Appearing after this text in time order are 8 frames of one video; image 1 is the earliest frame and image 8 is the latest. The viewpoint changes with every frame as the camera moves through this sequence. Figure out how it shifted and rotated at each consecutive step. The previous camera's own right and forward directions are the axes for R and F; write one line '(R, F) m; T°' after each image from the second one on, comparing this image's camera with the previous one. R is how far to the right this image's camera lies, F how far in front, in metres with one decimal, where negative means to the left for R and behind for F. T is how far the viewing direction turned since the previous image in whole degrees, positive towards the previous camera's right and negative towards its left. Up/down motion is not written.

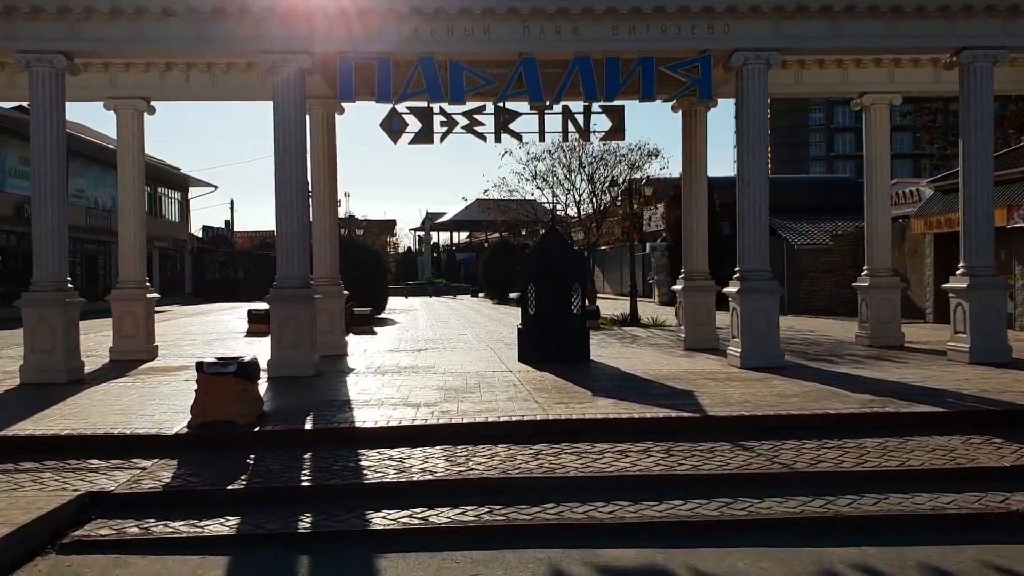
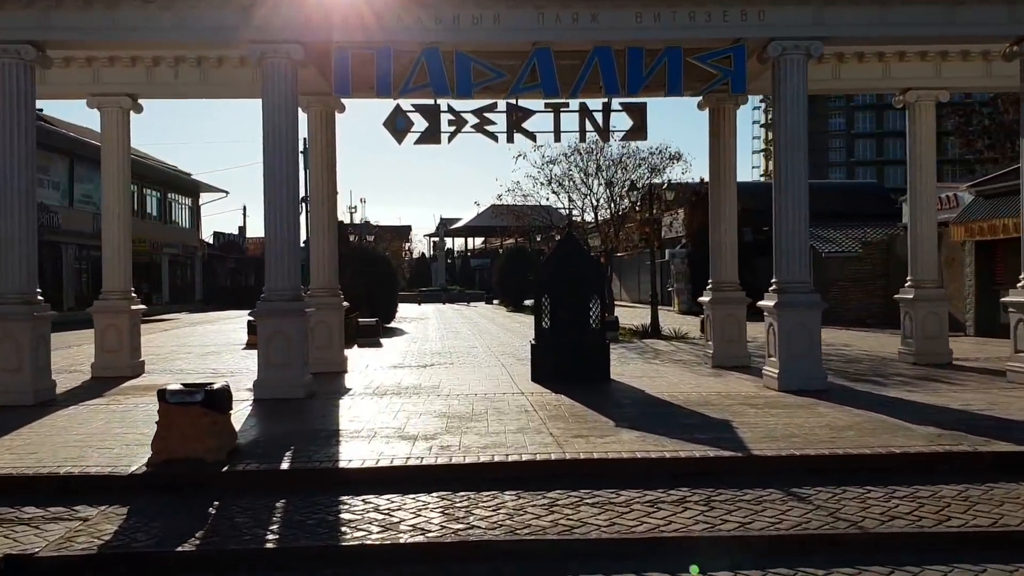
(+0.1, +1.5) m; -1°
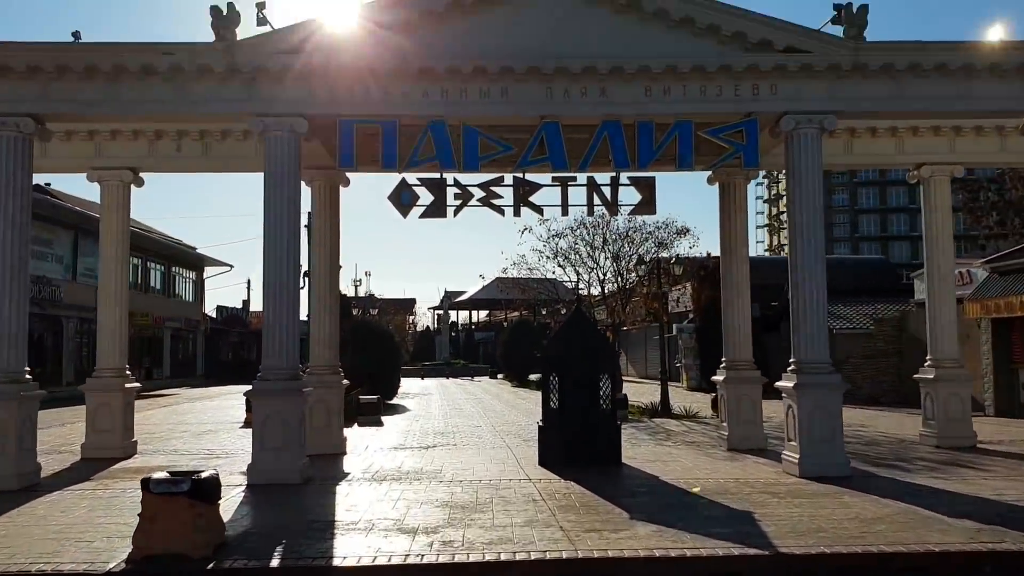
(0.0, +0.5) m; 0°
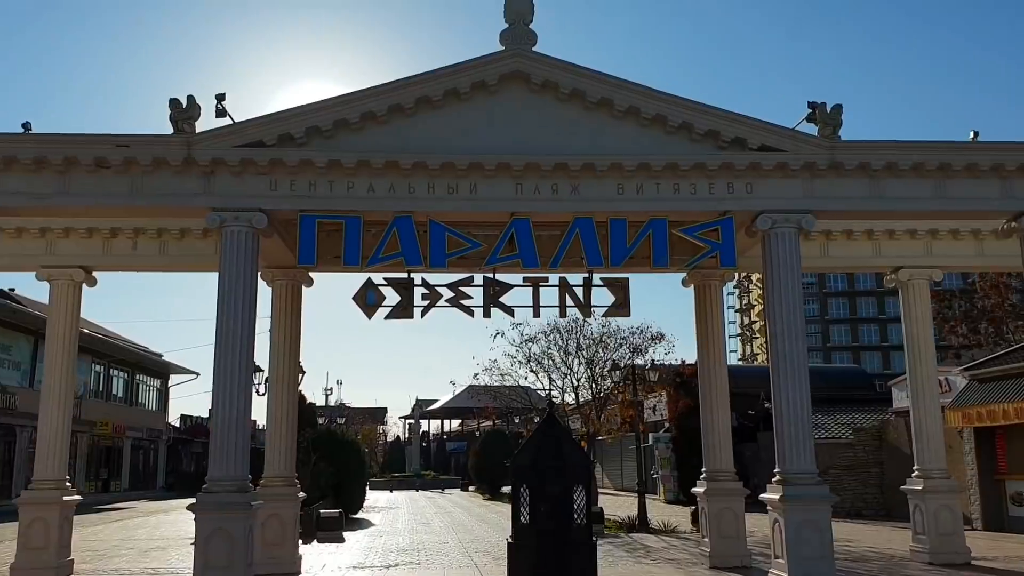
(+0.1, +0.7) m; +2°
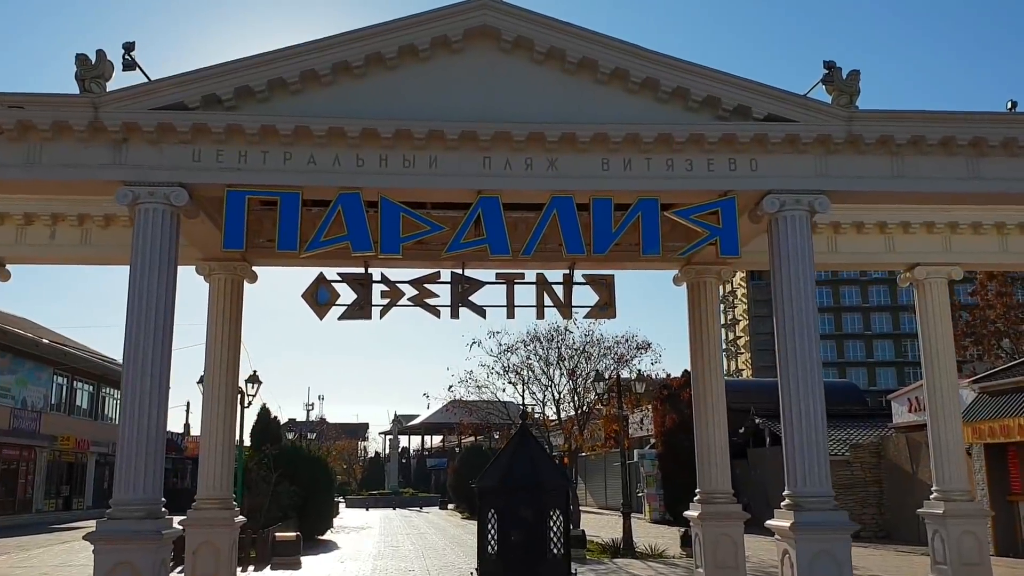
(+0.2, +2.0) m; +1°
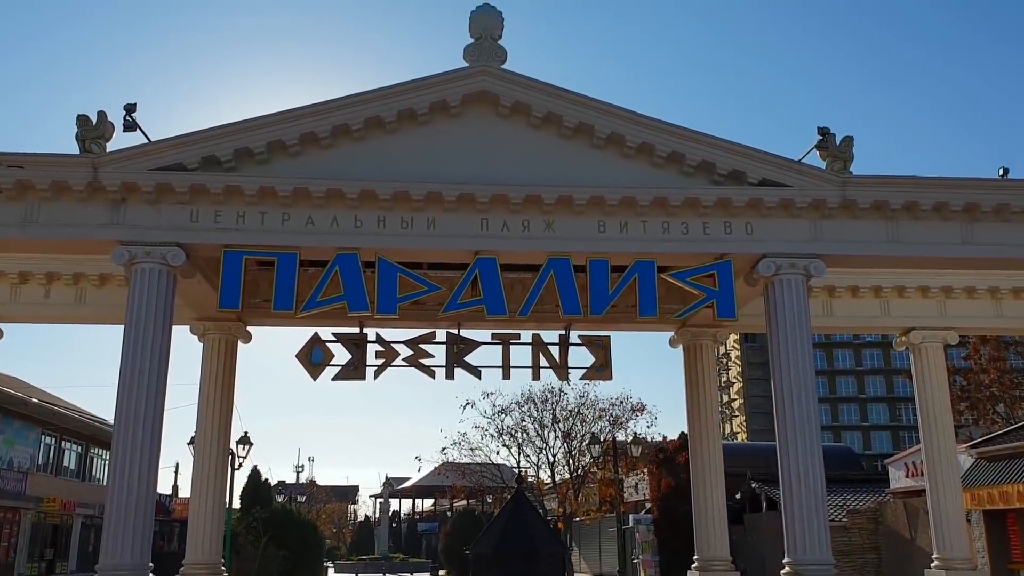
(0.0, 0.0) m; 0°
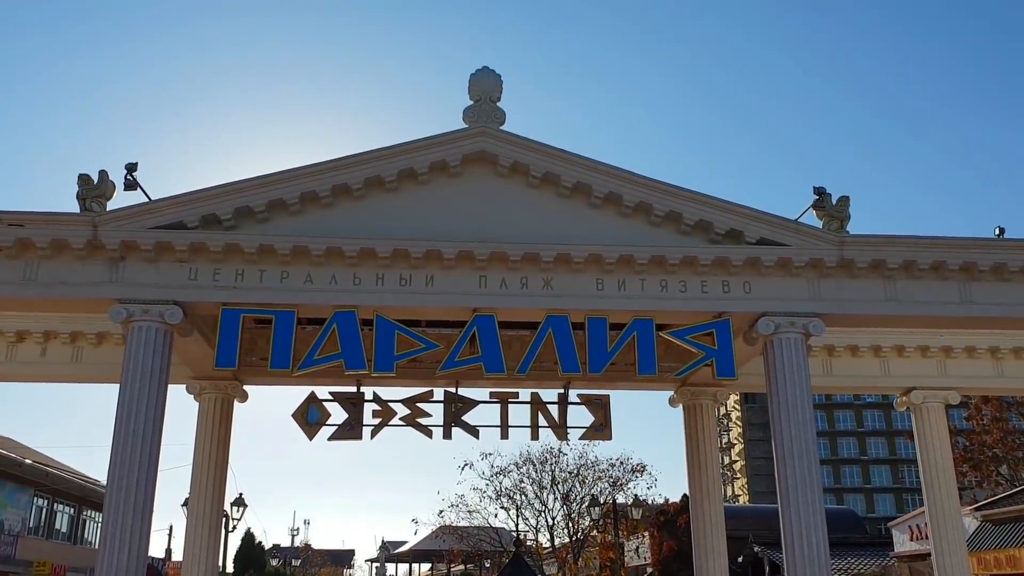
(0.0, 0.0) m; 0°
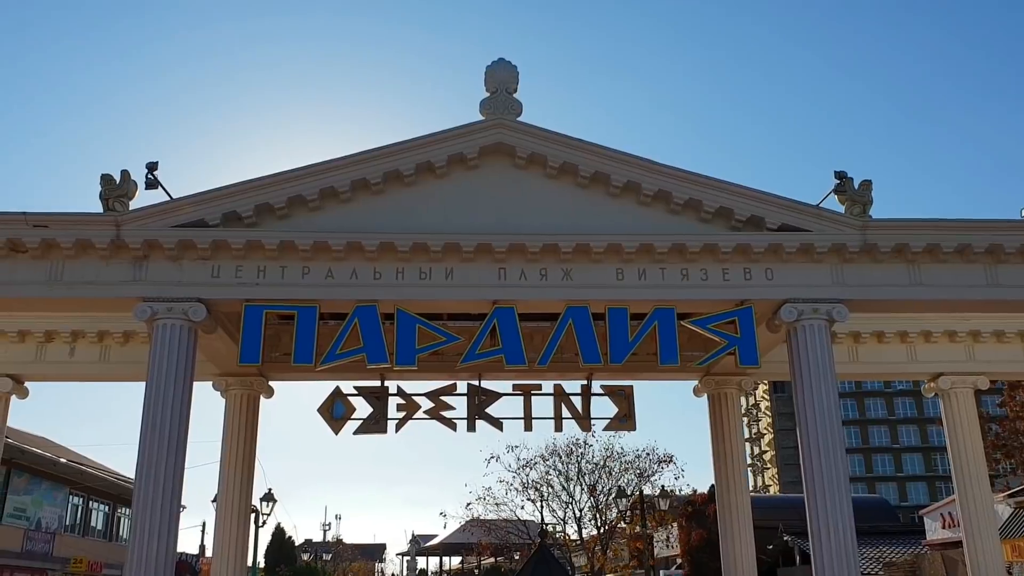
(+0.1, 0.0) m; -2°
